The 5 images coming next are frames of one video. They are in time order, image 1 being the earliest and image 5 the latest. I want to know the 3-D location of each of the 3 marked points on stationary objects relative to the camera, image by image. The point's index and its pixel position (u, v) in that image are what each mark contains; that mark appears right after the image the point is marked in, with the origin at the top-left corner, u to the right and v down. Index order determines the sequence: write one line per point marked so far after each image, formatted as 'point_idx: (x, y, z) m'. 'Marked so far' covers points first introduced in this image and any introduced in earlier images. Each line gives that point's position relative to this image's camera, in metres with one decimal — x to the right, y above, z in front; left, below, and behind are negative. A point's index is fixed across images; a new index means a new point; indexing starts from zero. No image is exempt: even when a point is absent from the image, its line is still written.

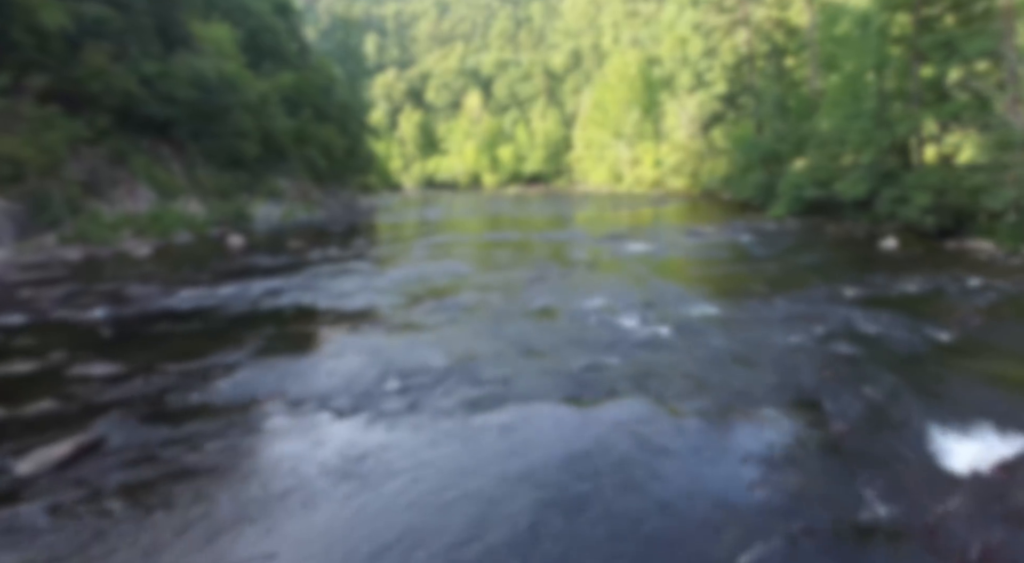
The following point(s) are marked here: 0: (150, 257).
0: (-11.2, +0.8, +19.7) m
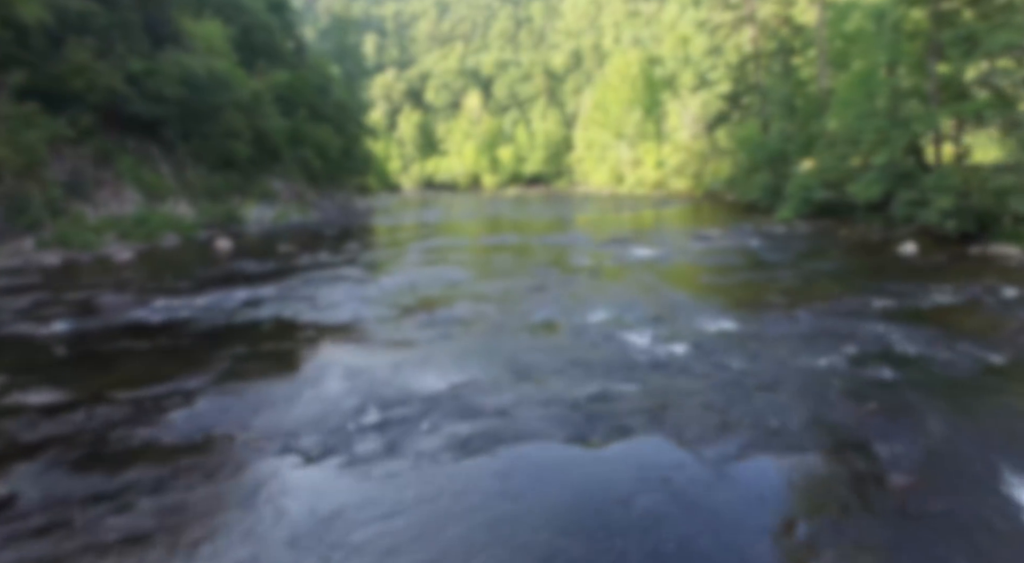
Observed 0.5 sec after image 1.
0: (-11.2, +0.6, +18.8) m
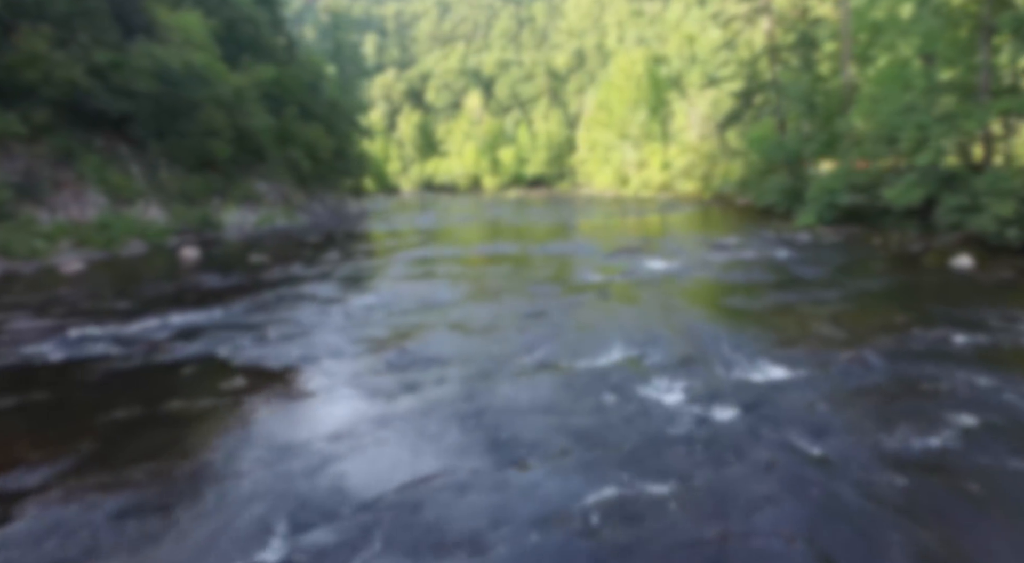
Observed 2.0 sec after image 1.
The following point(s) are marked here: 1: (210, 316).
0: (-11.3, +0.2, +16.7) m
1: (-5.2, -0.6, +11.2) m
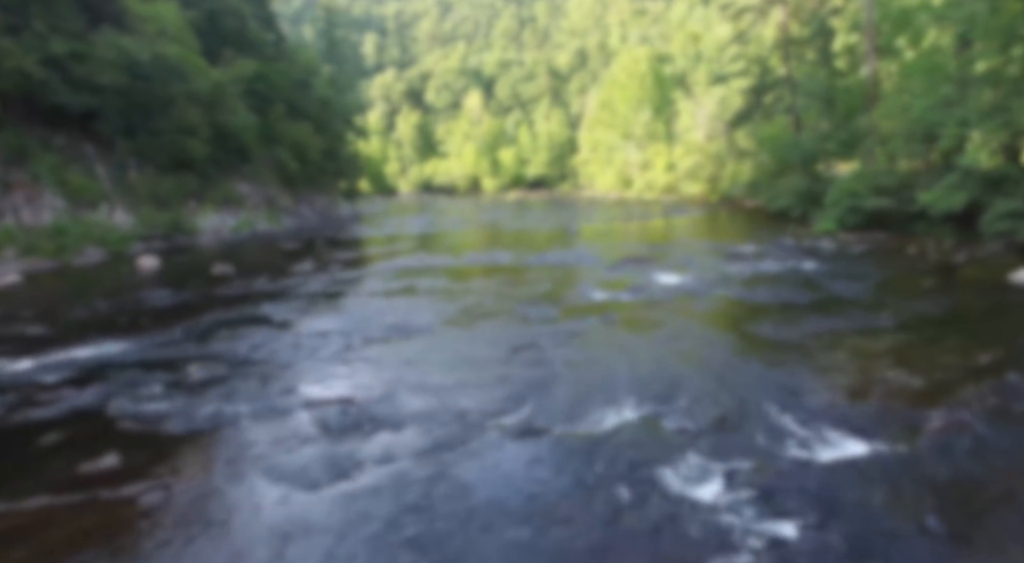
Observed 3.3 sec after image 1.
0: (-11.5, -0.2, +14.7) m
1: (-5.5, -0.9, +9.2) m
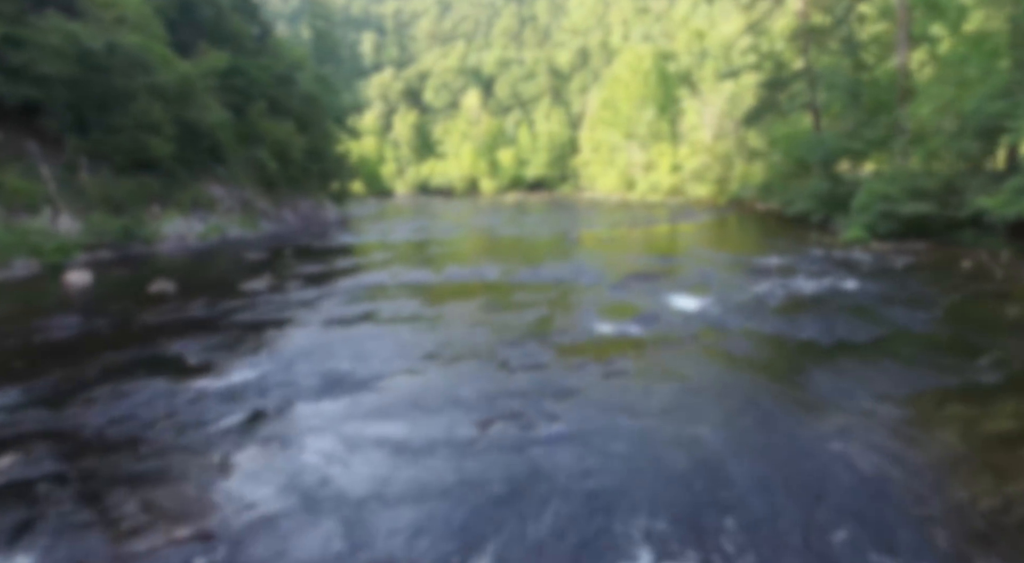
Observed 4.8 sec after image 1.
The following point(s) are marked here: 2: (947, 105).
0: (-11.8, -0.6, +12.2) m
1: (-5.7, -1.4, +6.7) m
2: (+11.9, +4.9, +17.6) m
